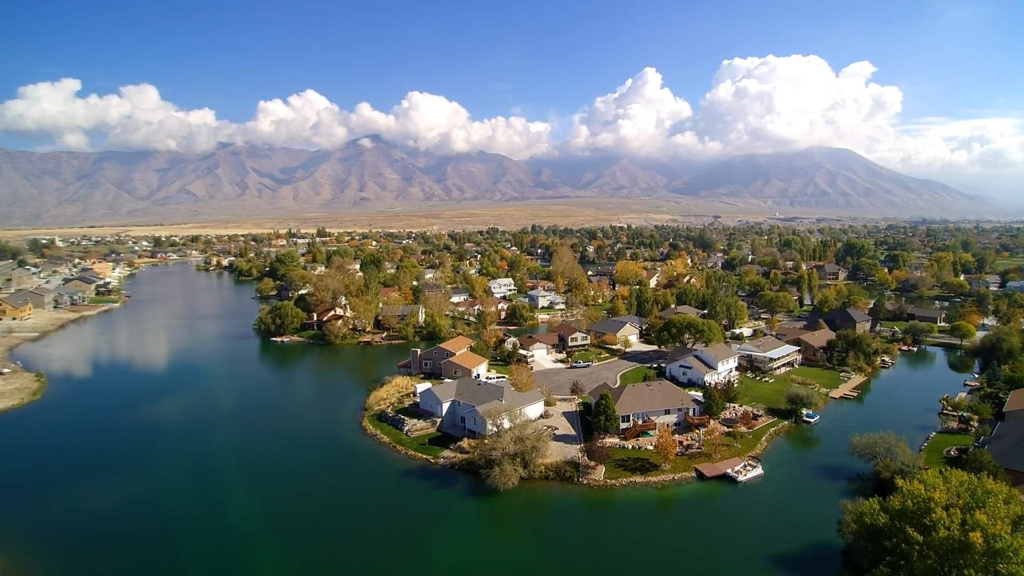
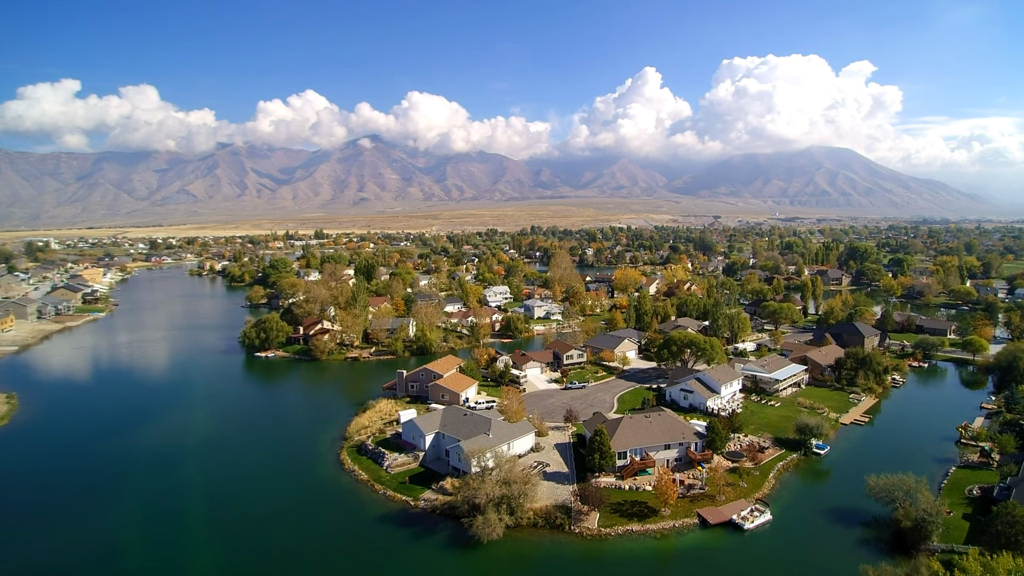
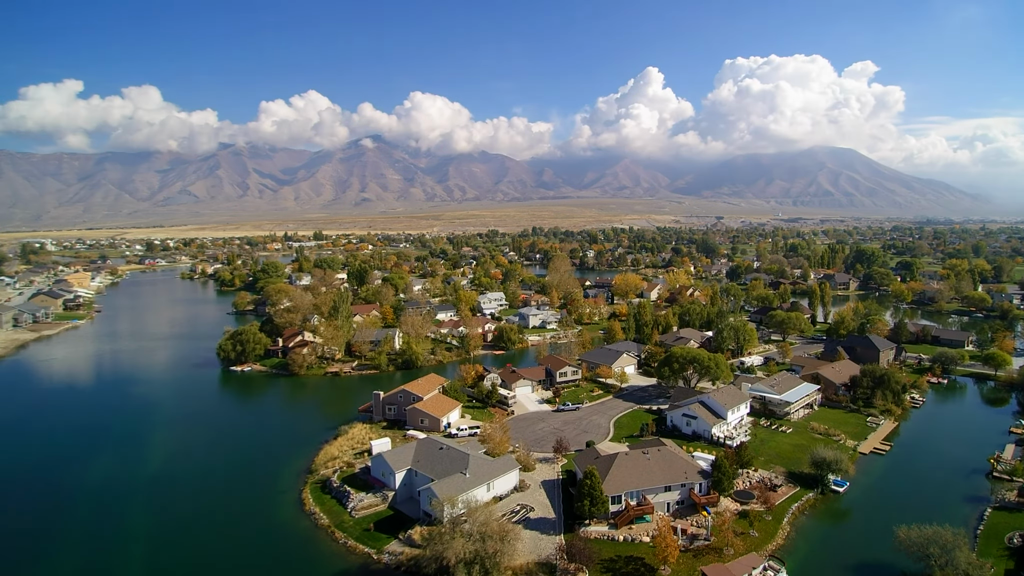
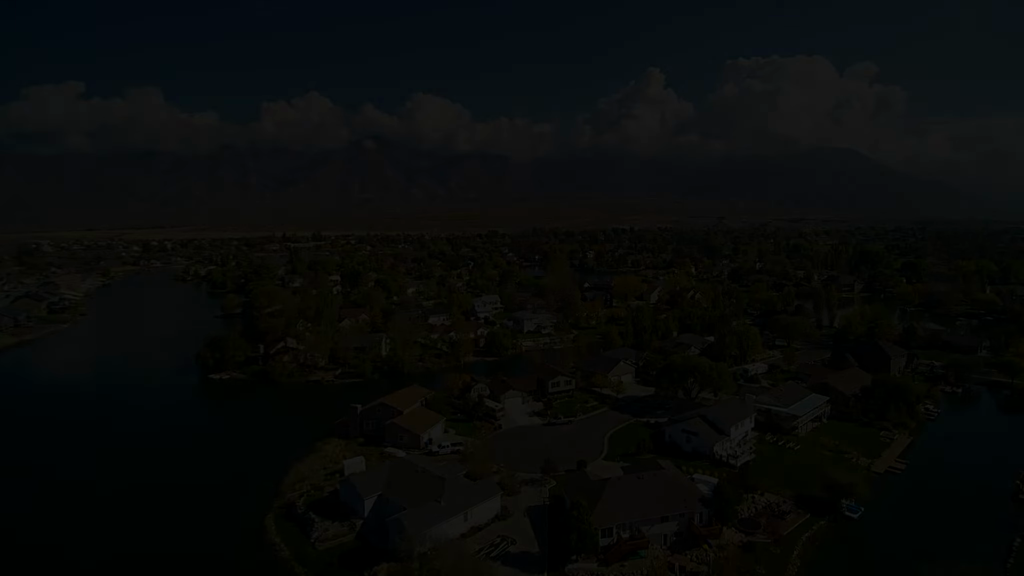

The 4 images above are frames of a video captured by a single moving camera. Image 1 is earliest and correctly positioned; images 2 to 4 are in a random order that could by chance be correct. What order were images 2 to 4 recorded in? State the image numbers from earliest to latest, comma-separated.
2, 3, 4
